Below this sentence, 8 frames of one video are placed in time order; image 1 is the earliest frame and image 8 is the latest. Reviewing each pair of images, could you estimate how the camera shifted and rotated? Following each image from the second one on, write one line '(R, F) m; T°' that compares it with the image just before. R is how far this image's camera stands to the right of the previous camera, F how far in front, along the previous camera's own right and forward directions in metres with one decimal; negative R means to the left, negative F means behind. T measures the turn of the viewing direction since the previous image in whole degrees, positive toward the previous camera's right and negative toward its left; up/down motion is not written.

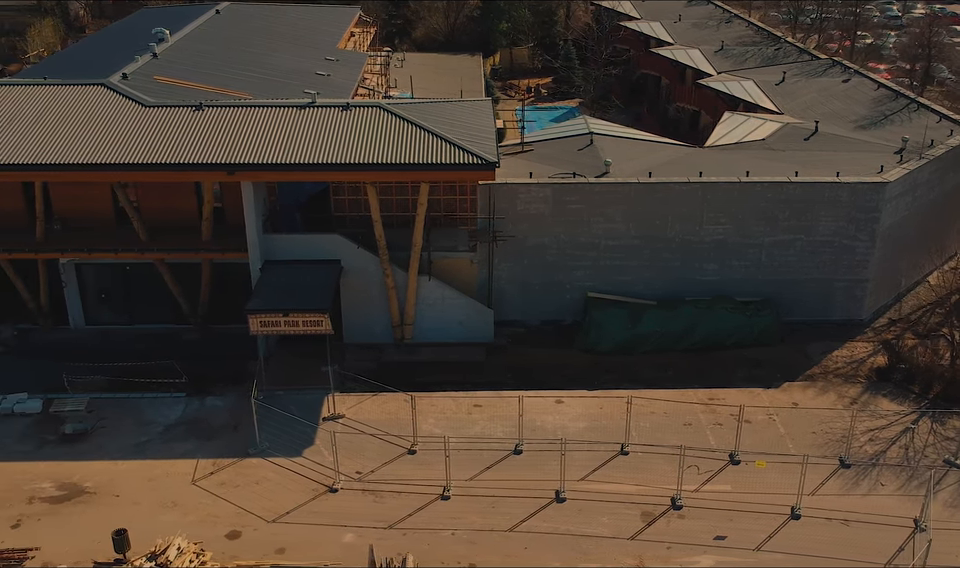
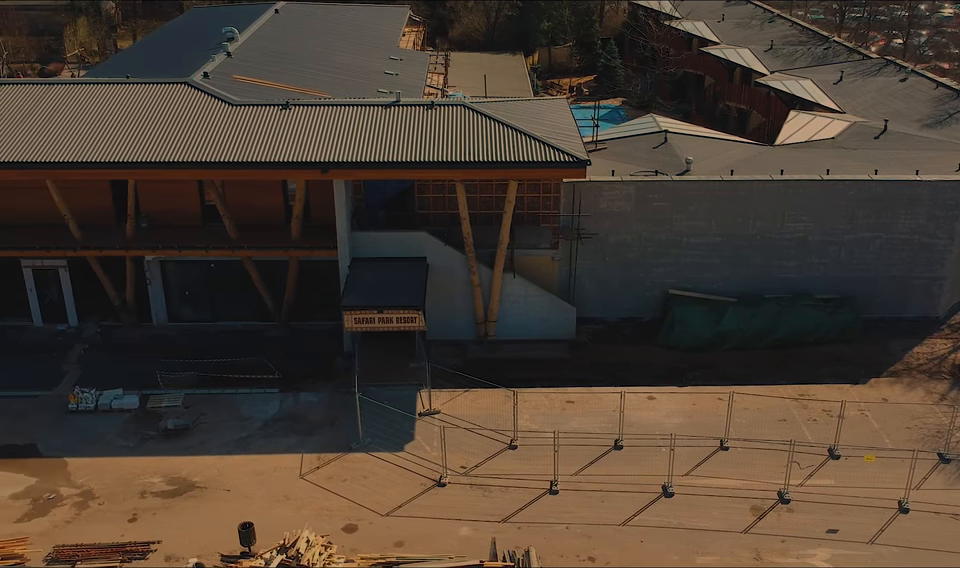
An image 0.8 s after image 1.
(-2.3, -0.2) m; 0°
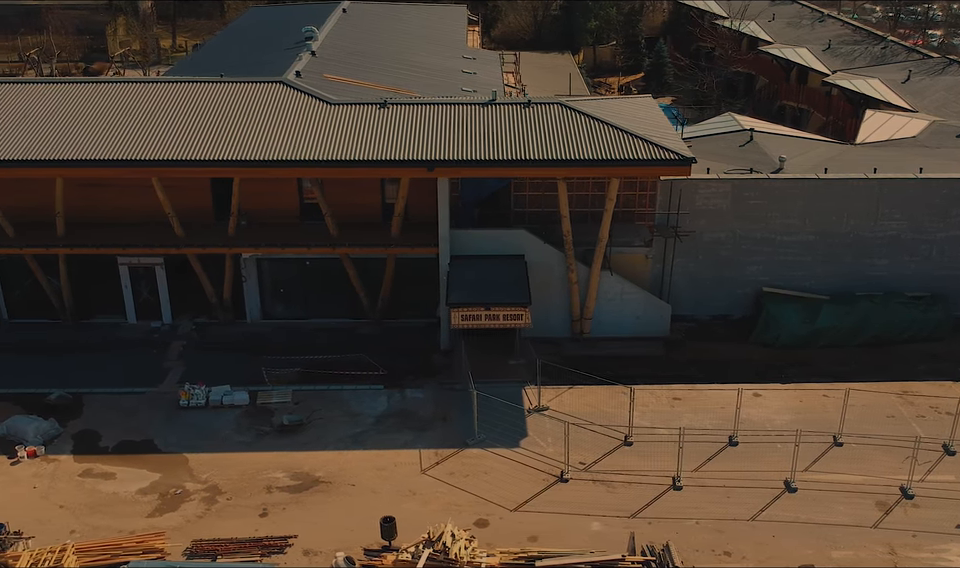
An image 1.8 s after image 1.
(-2.7, -0.2) m; 0°
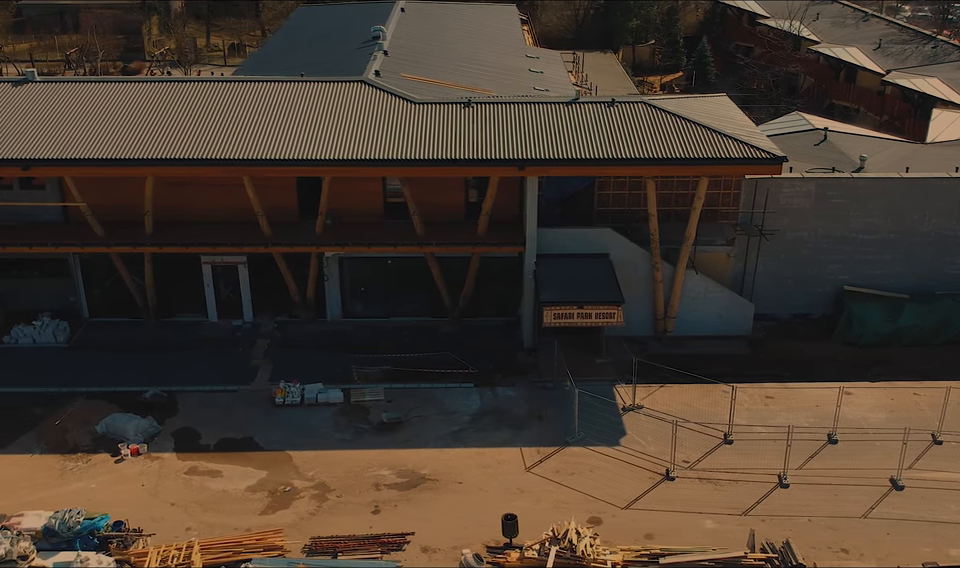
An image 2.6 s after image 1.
(-2.3, -0.1) m; 0°
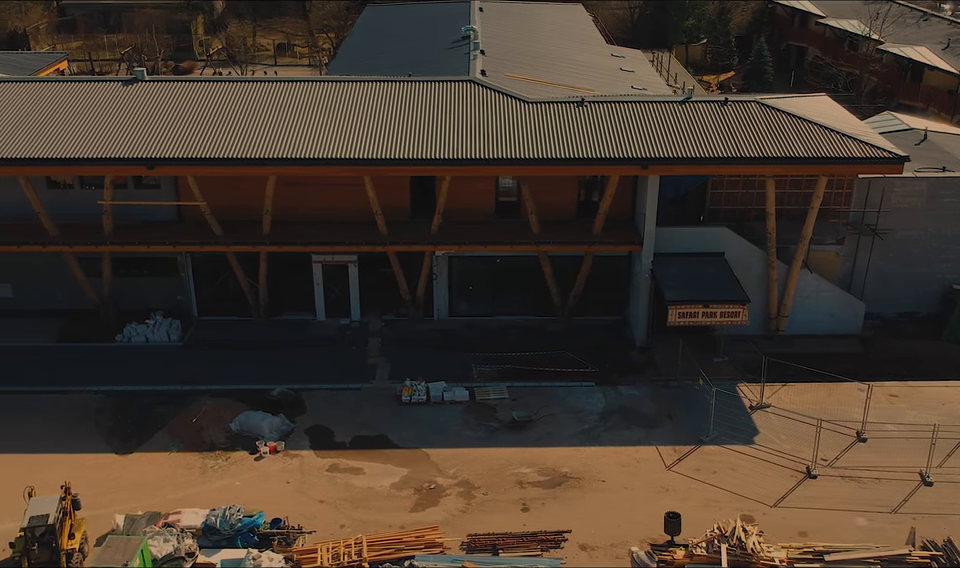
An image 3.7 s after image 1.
(-3.1, -0.1) m; 0°
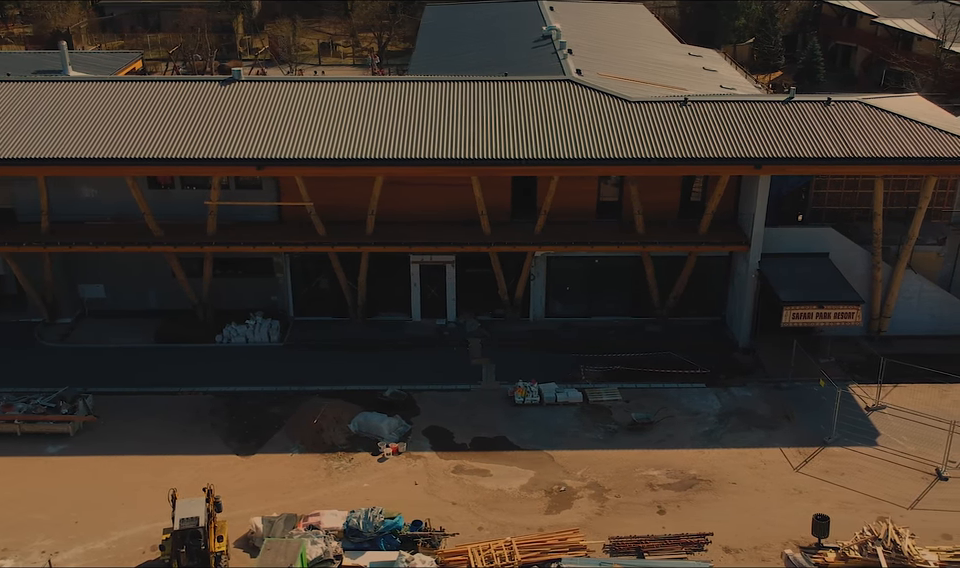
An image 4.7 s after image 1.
(-2.8, +0.1) m; 0°
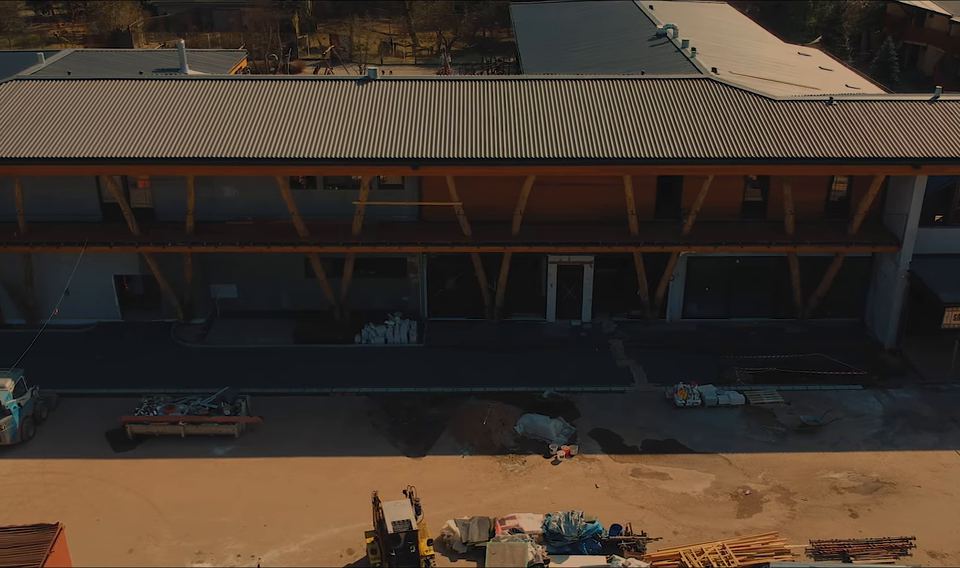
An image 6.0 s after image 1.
(-3.9, +0.2) m; 0°
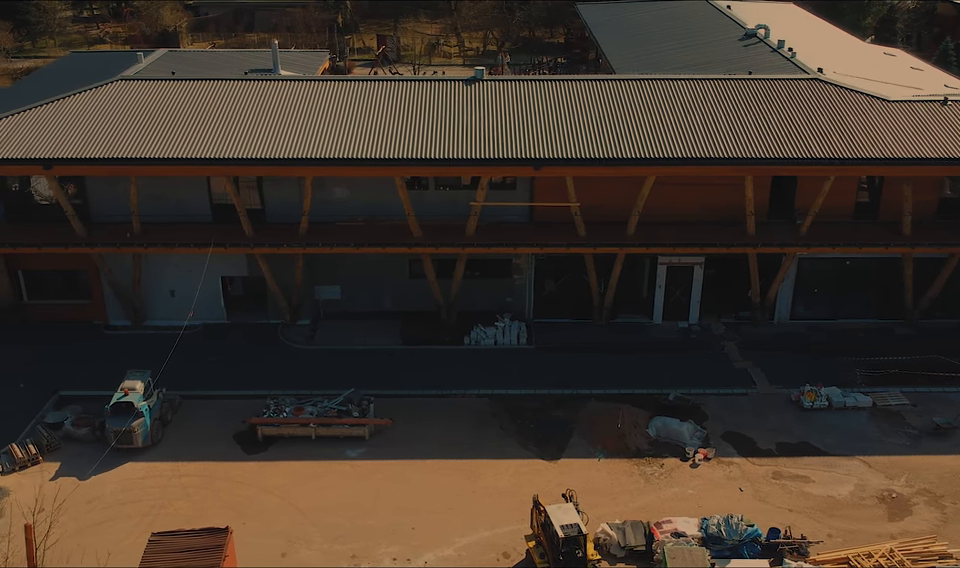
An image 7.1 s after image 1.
(-3.1, +0.1) m; 0°
